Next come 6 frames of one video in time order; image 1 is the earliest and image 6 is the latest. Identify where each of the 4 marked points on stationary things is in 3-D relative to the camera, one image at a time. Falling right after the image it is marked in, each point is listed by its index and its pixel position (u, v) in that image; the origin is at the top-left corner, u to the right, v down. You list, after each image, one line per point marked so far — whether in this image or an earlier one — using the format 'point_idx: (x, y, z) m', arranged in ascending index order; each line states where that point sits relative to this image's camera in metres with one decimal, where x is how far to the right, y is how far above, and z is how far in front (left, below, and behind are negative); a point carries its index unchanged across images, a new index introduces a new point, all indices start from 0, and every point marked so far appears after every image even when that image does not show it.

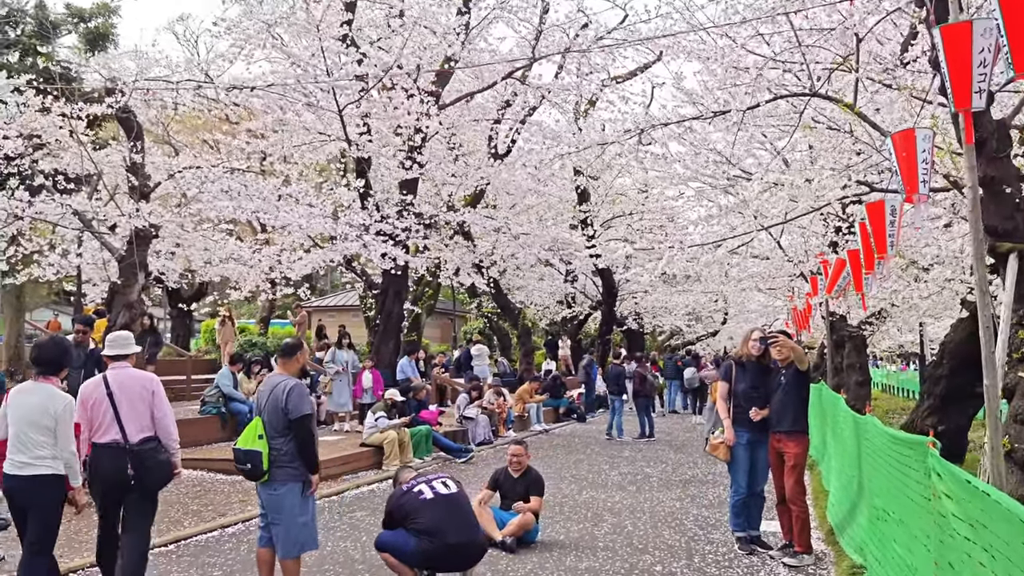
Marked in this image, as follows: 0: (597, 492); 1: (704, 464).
0: (+0.9, -2.2, +8.9) m
1: (+2.6, -2.4, +11.4) m
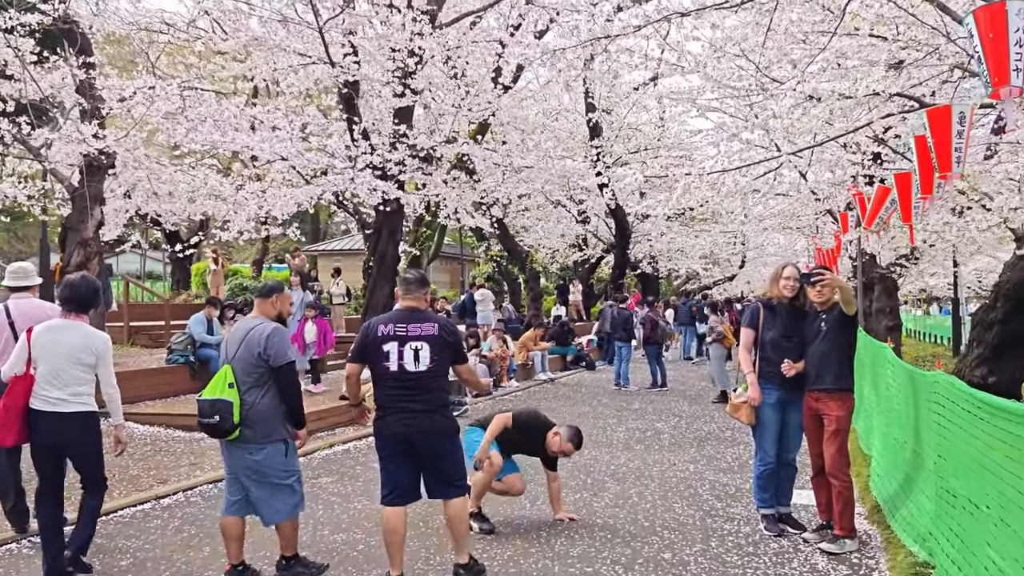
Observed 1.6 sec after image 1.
0: (+0.8, -1.5, +7.9) m
1: (+2.5, -1.6, +10.3) m
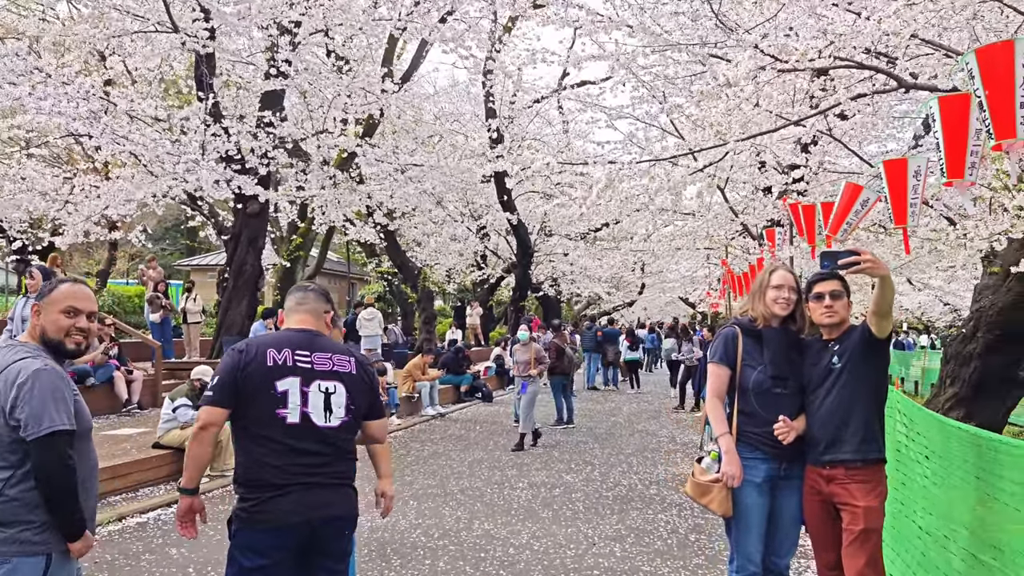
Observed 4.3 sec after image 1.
0: (-0.1, -1.7, +5.9) m
1: (+1.3, -1.8, +8.5) m
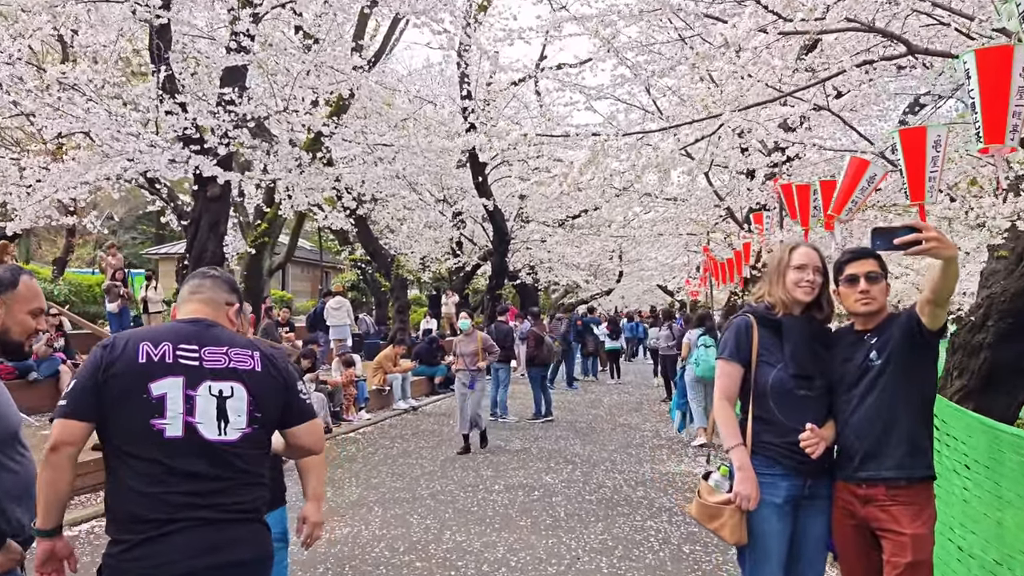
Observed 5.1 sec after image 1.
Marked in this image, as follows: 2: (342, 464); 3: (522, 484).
0: (-0.3, -1.6, +5.3) m
1: (+1.1, -1.7, +8.0) m
2: (-1.6, -1.6, +7.9) m
3: (+0.1, -1.6, +7.0) m
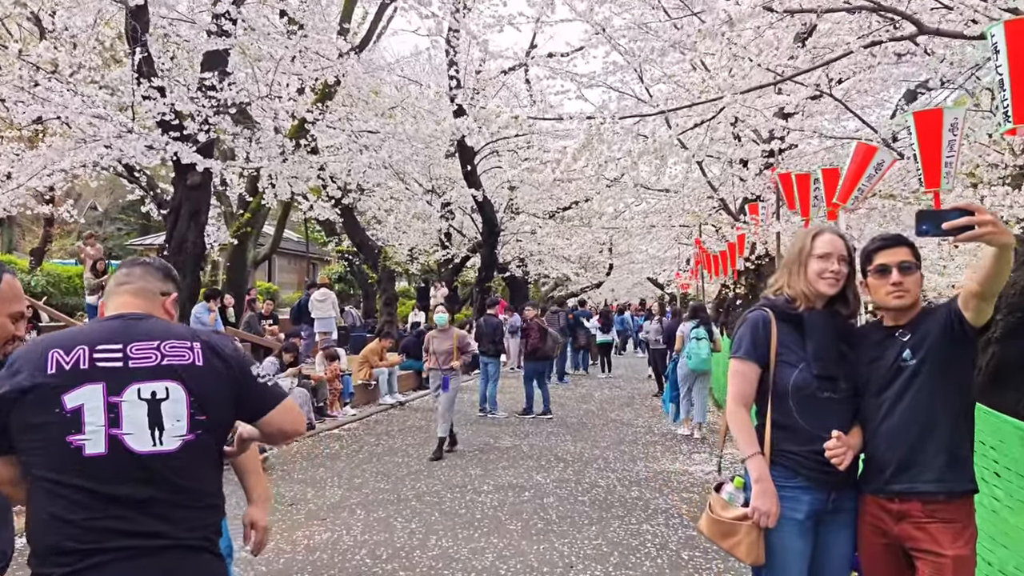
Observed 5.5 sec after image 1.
0: (-0.4, -1.5, +5.0) m
1: (+1.0, -1.6, +7.7) m
2: (-1.7, -1.6, +7.6) m
3: (0.0, -1.5, +6.7) m
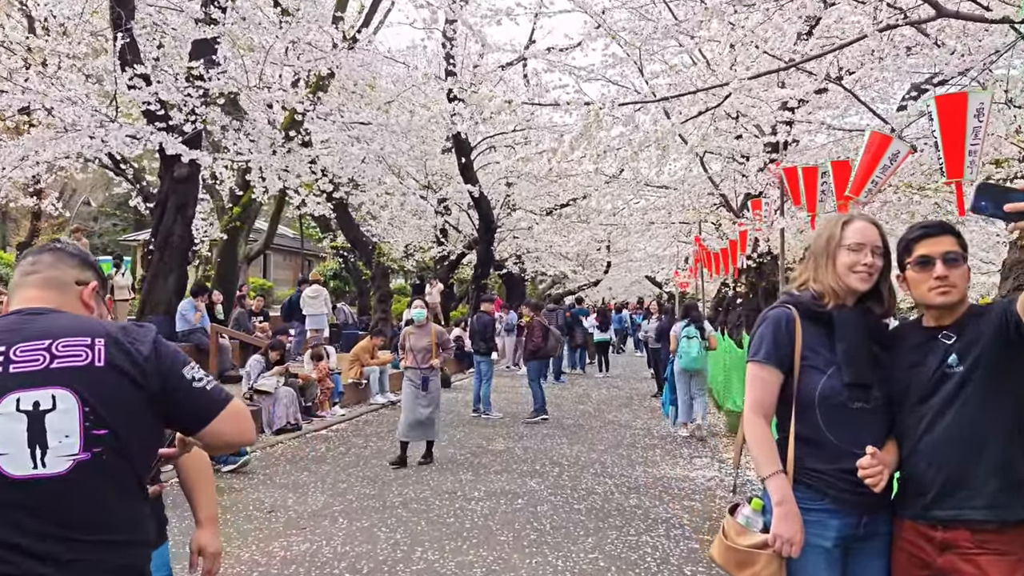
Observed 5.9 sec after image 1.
0: (-0.4, -1.5, +4.7) m
1: (+0.9, -1.6, +7.4) m
2: (-1.7, -1.5, +7.3) m
3: (-0.1, -1.5, +6.4) m
